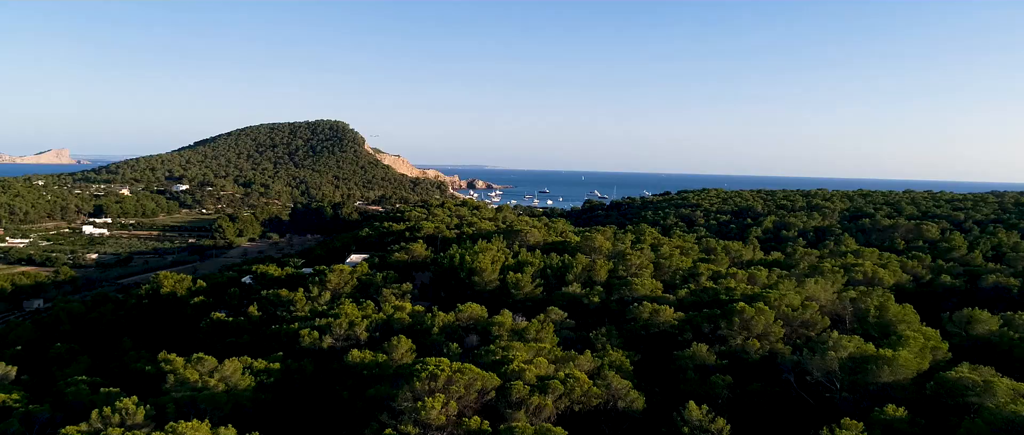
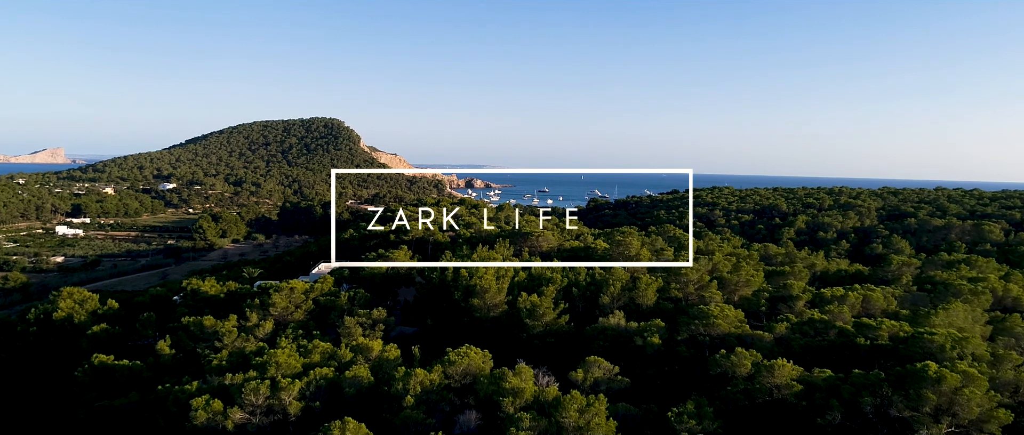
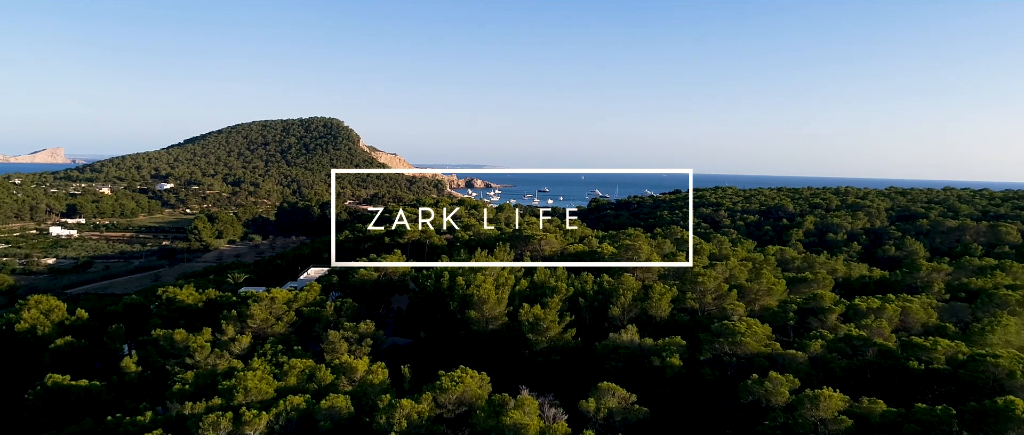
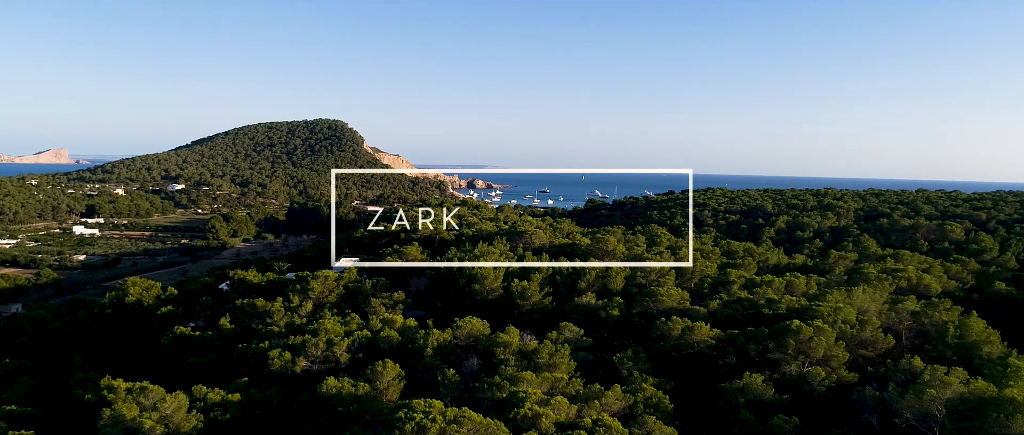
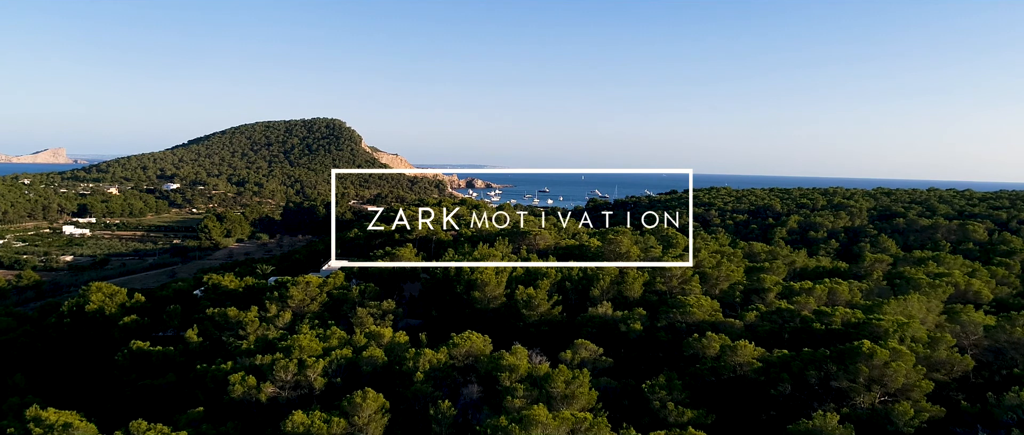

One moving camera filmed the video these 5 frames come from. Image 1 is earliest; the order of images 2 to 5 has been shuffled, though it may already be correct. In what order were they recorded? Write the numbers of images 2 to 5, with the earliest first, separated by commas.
4, 5, 2, 3
